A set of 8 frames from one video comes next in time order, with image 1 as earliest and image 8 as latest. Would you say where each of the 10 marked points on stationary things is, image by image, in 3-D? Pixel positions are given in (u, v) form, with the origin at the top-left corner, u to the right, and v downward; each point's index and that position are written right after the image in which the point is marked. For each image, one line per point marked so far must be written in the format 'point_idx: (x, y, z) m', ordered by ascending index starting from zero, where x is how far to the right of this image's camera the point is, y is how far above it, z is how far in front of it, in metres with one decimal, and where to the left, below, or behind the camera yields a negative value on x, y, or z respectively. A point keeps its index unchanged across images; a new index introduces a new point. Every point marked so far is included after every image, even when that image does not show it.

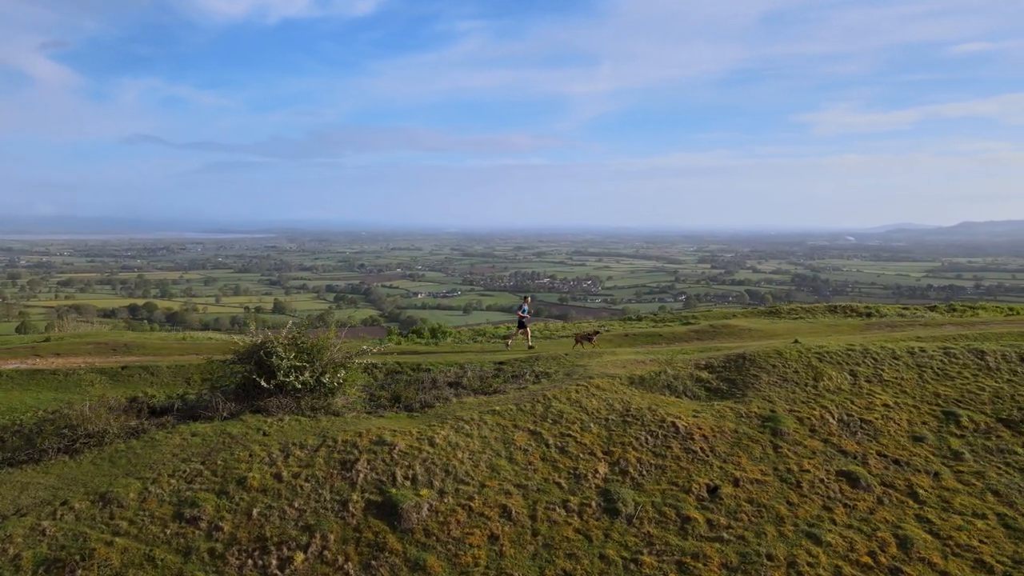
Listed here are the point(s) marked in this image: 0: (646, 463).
0: (+2.2, -3.0, +11.4) m
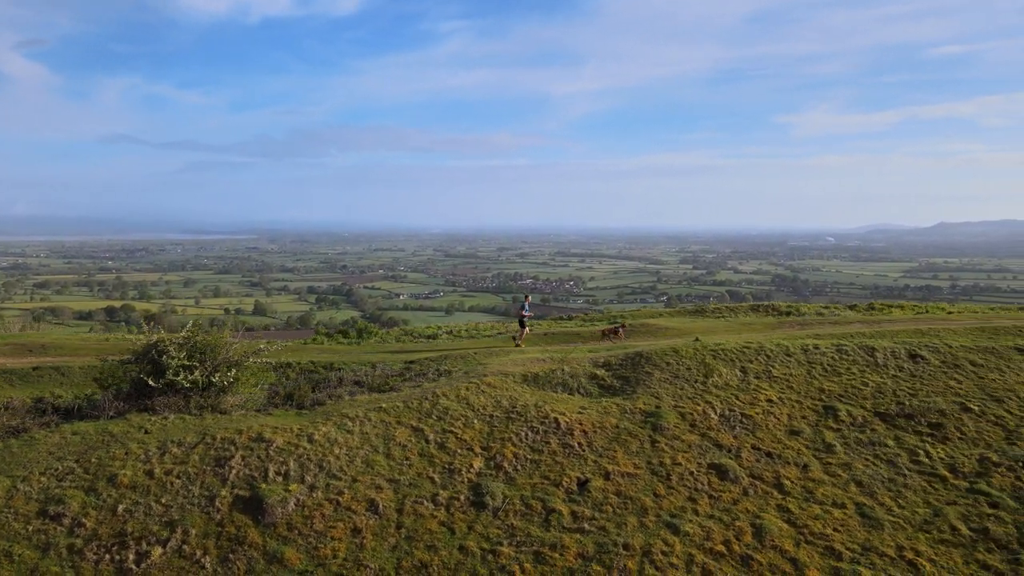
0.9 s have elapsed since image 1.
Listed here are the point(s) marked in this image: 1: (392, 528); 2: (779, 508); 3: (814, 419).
0: (+0.1, -3.0, +11.7) m
1: (-1.8, -3.6, +10.2) m
2: (+4.5, -3.7, +11.3) m
3: (+6.1, -2.6, +13.5) m
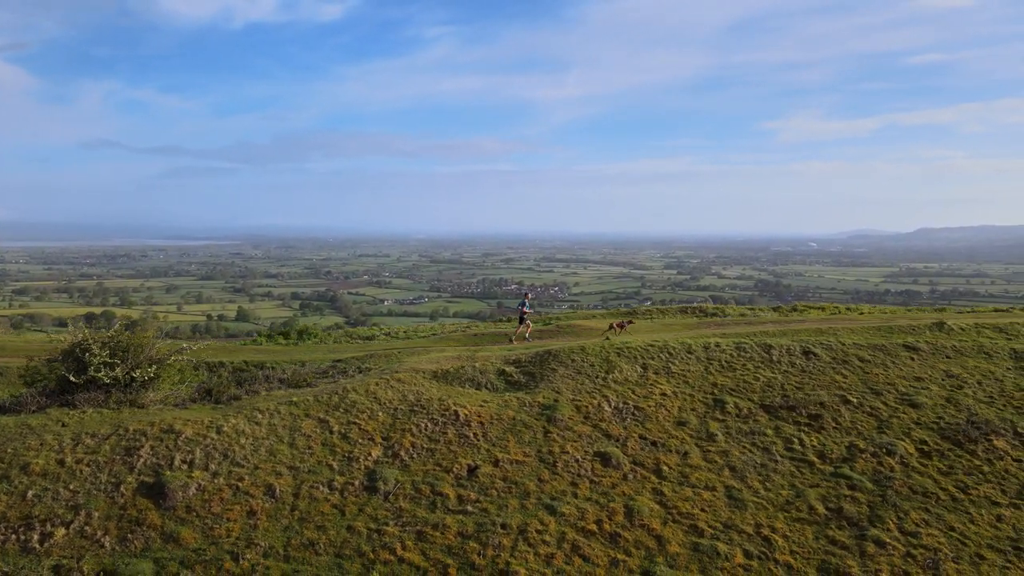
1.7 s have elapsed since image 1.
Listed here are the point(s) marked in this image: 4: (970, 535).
0: (-1.8, -3.0, +12.6) m
1: (-3.7, -3.6, +11.0) m
2: (+2.6, -3.7, +12.3) m
3: (+4.1, -2.6, +14.5) m
4: (+8.1, -4.3, +11.9) m
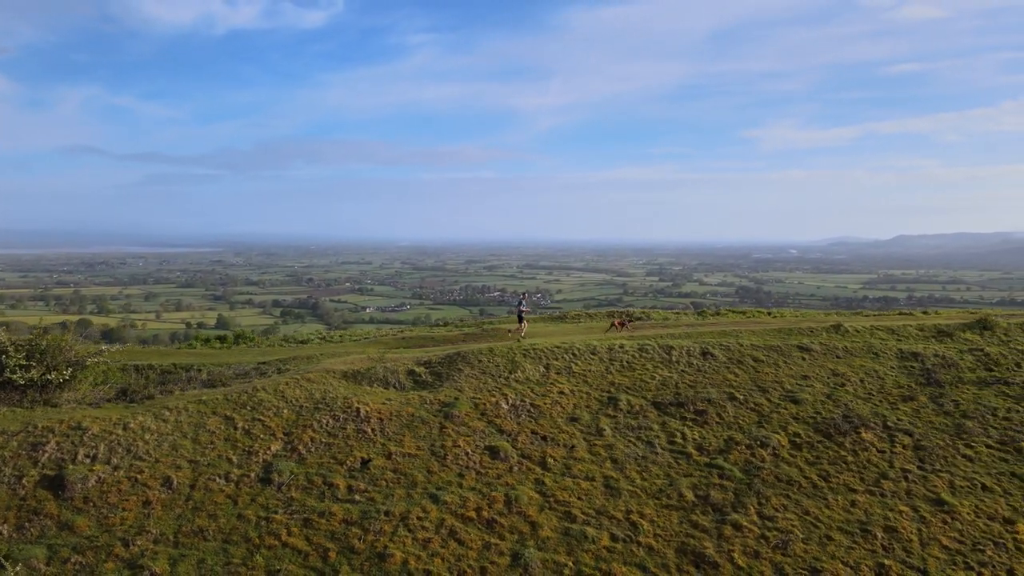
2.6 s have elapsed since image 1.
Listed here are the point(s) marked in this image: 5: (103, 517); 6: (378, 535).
0: (-3.9, -3.1, +13.4) m
1: (-5.8, -3.7, +11.8) m
2: (+0.5, -3.8, +13.2) m
3: (+1.9, -2.7, +15.5) m
4: (+5.9, -4.4, +12.9) m
5: (-6.8, -3.8, +11.2) m
6: (-2.3, -4.2, +11.6) m
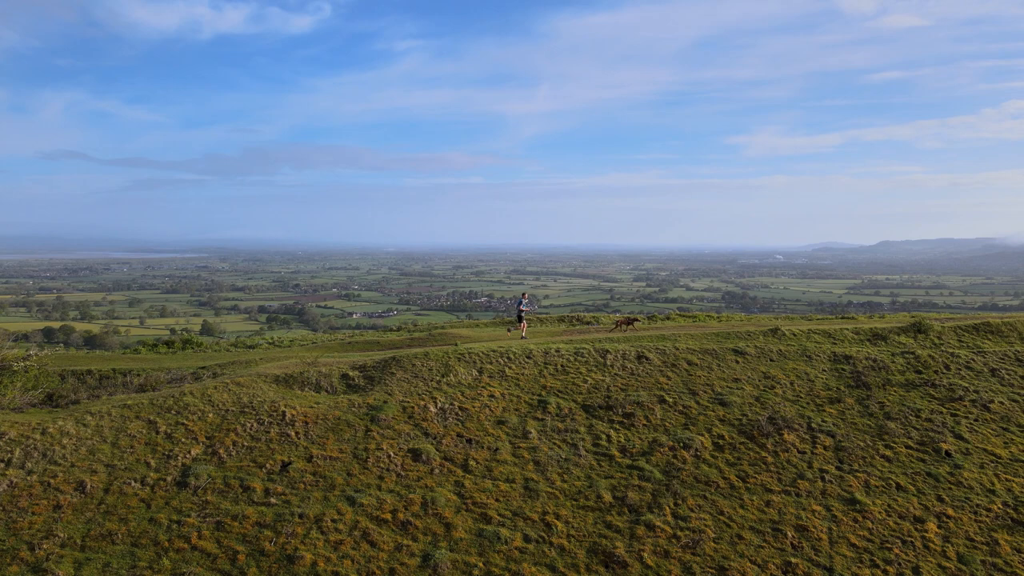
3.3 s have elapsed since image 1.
0: (-5.5, -3.2, +13.5) m
1: (-7.3, -3.8, +11.8) m
2: (-1.1, -3.9, +13.4) m
3: (+0.3, -2.8, +15.7) m
4: (+4.4, -4.5, +13.1) m
5: (-8.4, -3.9, +11.2) m
6: (-3.9, -4.3, +11.7) m
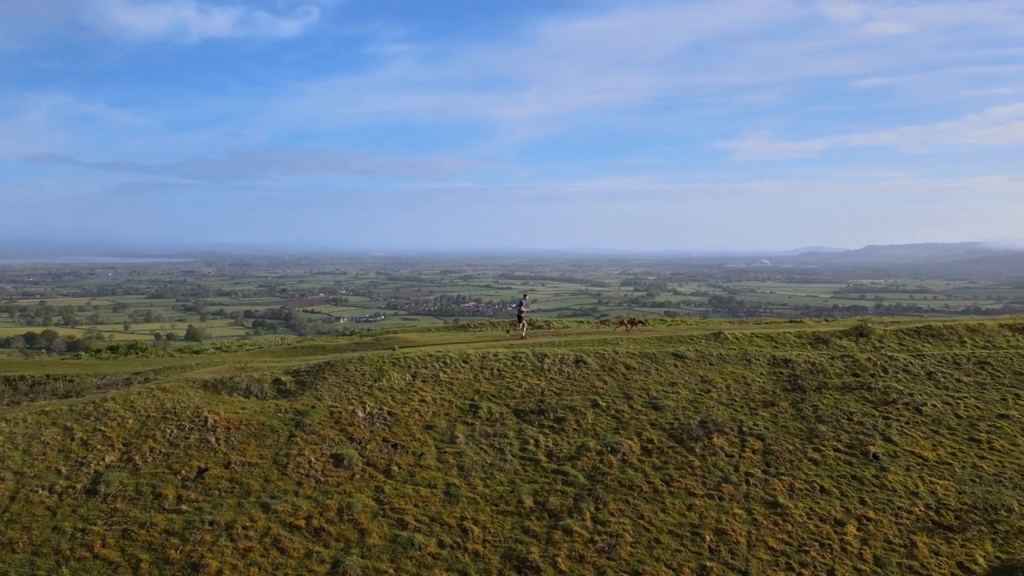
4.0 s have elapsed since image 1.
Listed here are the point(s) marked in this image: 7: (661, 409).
0: (-7.1, -3.2, +13.3) m
1: (-8.9, -3.9, +11.6) m
2: (-2.7, -4.0, +13.3) m
3: (-1.3, -2.9, +15.6) m
4: (+2.8, -4.6, +13.1) m
5: (-9.9, -4.0, +11.0) m
6: (-5.4, -4.4, +11.5) m
7: (+3.6, -2.9, +16.4) m
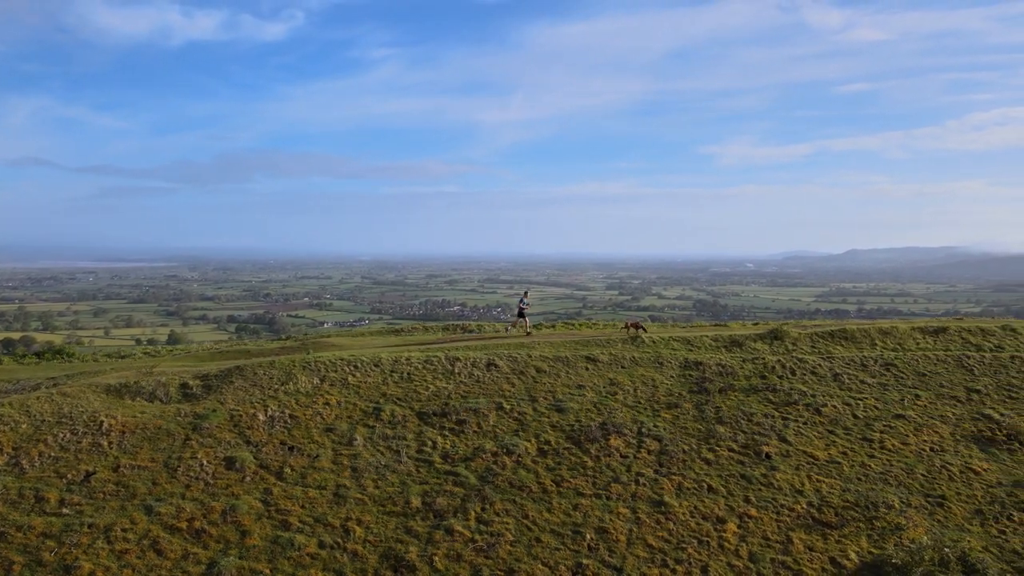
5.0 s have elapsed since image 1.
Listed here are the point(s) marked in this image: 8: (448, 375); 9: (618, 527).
0: (-9.3, -3.4, +13.4) m
1: (-11.1, -4.0, +11.7) m
2: (-5.0, -4.1, +13.5) m
3: (-3.6, -3.1, +15.8) m
4: (+0.5, -4.6, +13.4) m
5: (-12.1, -4.1, +11.0) m
6: (-7.6, -4.5, +11.7) m
7: (+1.3, -3.0, +16.7) m
8: (-1.6, -2.3, +17.7) m
9: (+2.1, -4.8, +13.5) m
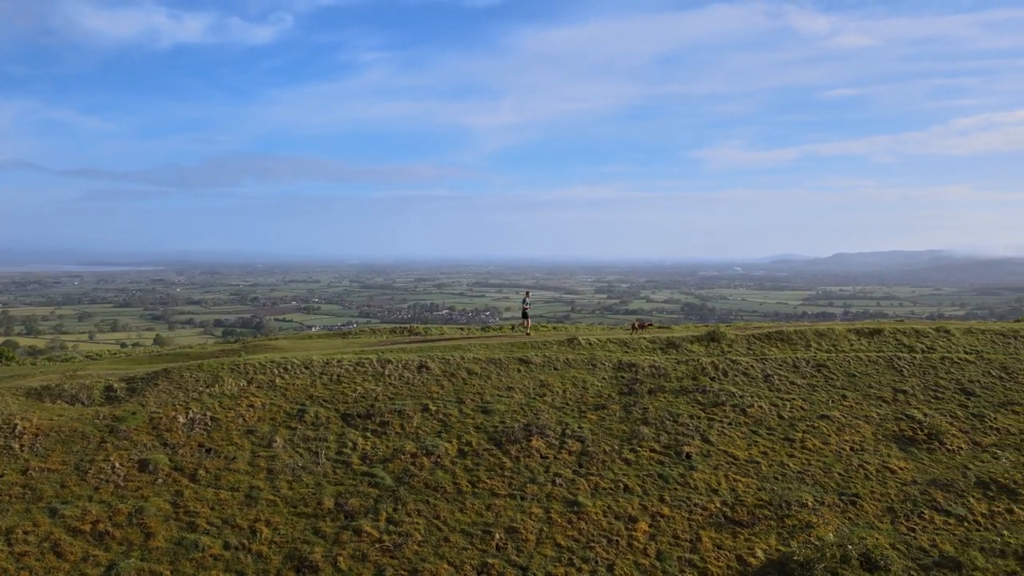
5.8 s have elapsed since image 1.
0: (-11.1, -3.4, +13.4) m
1: (-12.9, -4.0, +11.6) m
2: (-6.7, -4.1, +13.5) m
3: (-5.5, -3.1, +15.9) m
4: (-1.2, -4.7, +13.5) m
5: (-13.9, -4.1, +11.0) m
6: (-9.4, -4.5, +11.6) m
7: (-0.5, -3.1, +16.8) m
8: (-3.5, -2.4, +17.8) m
9: (+0.3, -4.8, +13.6) m
